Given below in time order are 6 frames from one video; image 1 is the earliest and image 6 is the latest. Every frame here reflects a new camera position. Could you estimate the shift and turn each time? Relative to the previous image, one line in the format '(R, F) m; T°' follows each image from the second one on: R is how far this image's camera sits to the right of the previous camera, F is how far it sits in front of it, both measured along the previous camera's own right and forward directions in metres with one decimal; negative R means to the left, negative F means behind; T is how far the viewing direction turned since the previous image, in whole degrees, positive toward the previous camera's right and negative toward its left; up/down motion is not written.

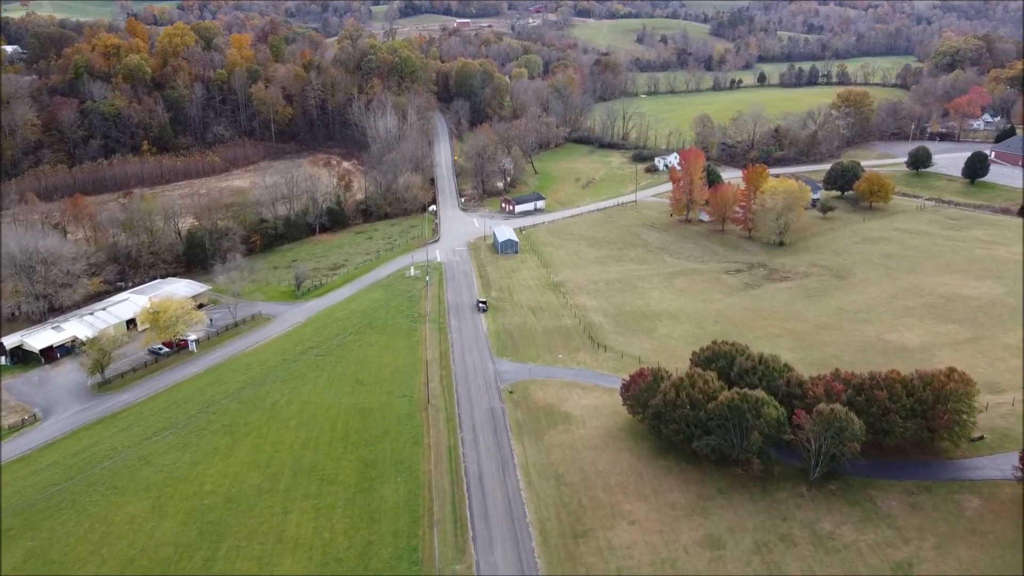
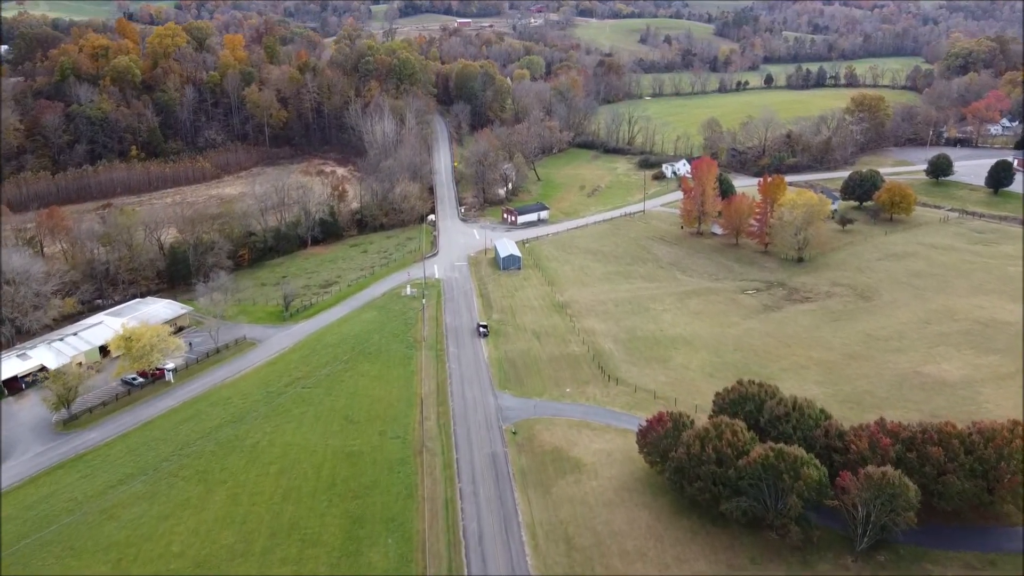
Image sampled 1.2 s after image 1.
(-0.1, +2.8) m; 0°
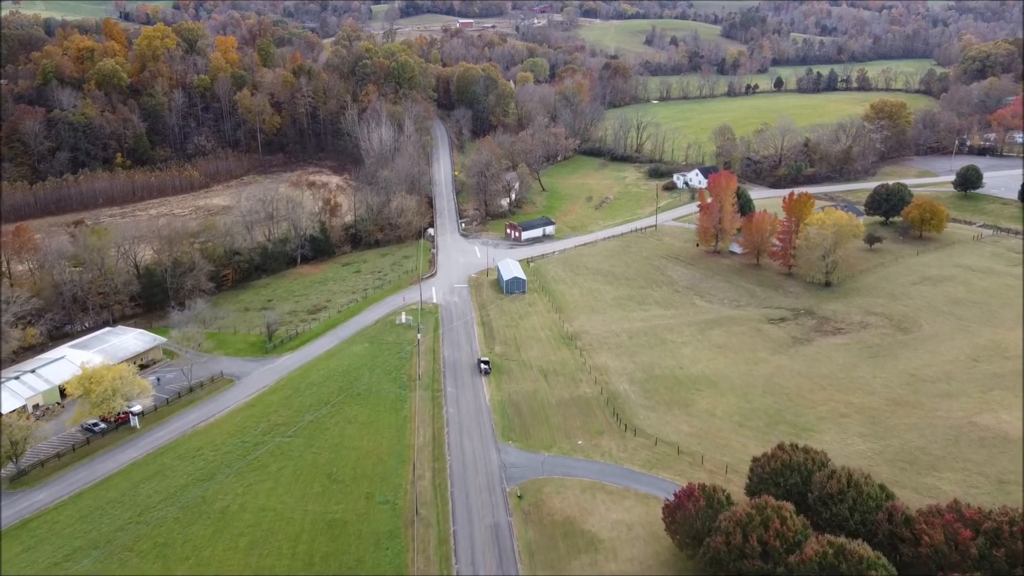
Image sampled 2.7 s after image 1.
(-0.1, +3.5) m; 0°
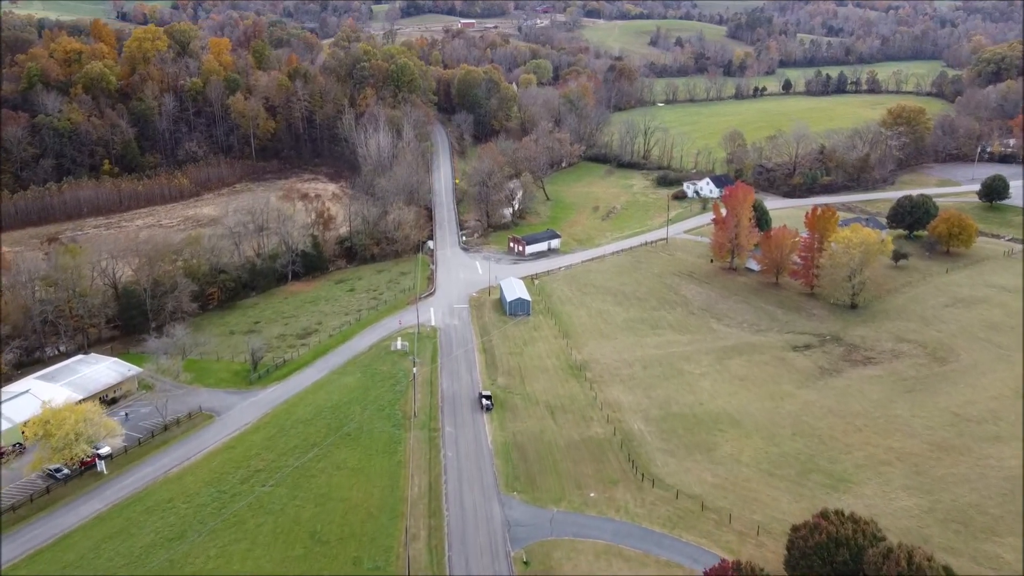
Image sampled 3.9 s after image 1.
(-0.1, +2.8) m; 0°
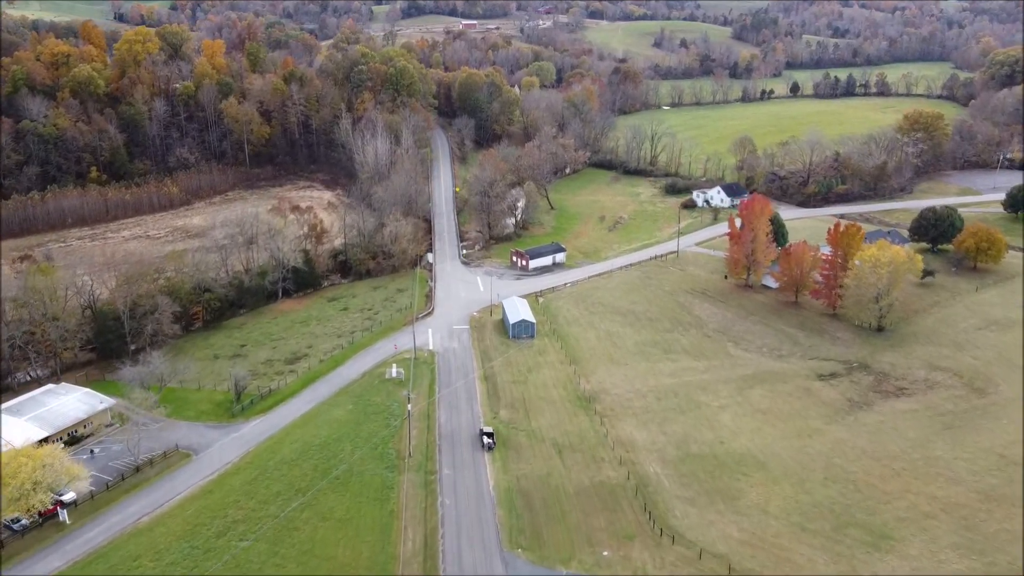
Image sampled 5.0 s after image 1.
(-0.1, +2.5) m; 0°
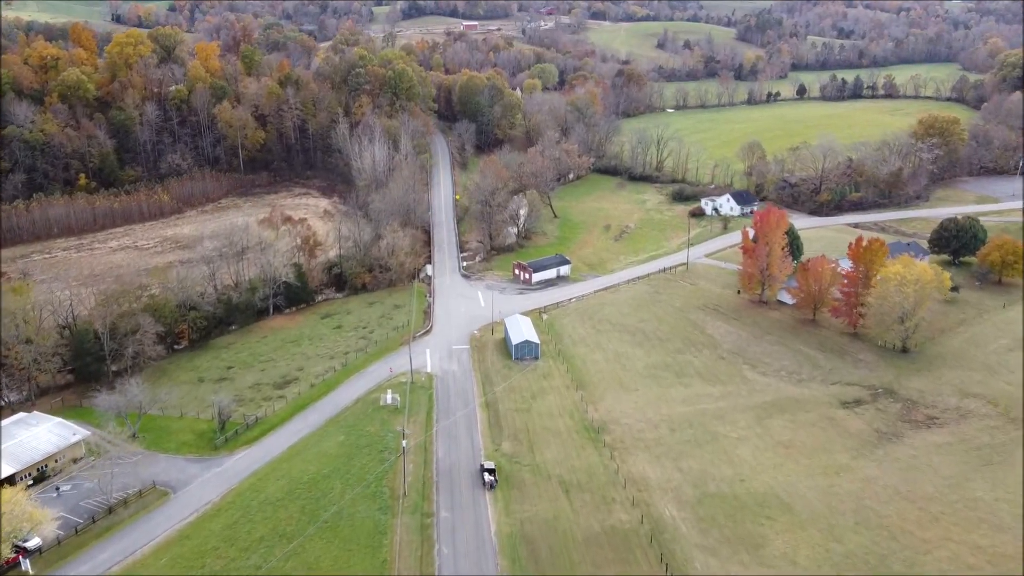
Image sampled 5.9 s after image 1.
(-0.1, +2.1) m; 0°
